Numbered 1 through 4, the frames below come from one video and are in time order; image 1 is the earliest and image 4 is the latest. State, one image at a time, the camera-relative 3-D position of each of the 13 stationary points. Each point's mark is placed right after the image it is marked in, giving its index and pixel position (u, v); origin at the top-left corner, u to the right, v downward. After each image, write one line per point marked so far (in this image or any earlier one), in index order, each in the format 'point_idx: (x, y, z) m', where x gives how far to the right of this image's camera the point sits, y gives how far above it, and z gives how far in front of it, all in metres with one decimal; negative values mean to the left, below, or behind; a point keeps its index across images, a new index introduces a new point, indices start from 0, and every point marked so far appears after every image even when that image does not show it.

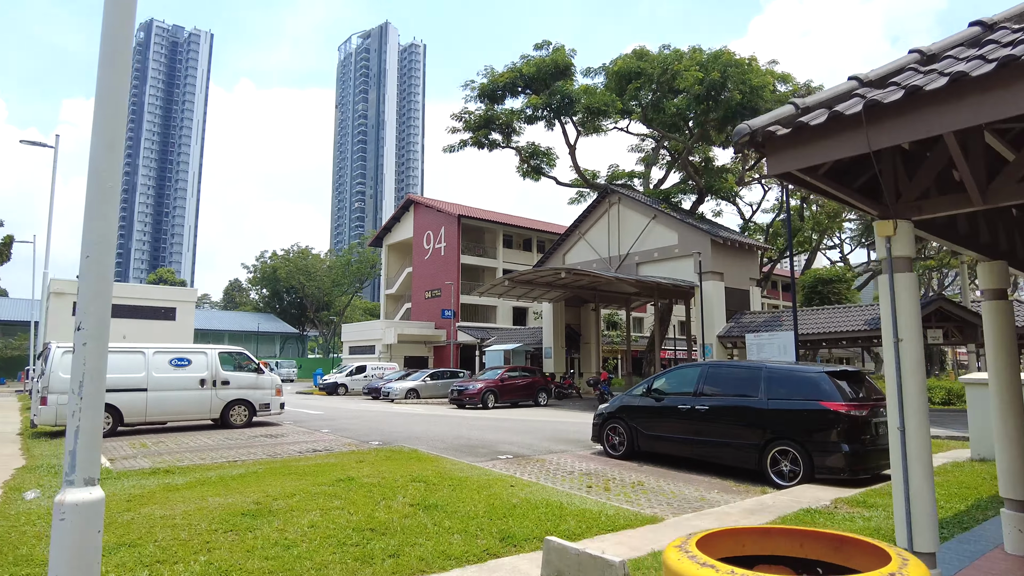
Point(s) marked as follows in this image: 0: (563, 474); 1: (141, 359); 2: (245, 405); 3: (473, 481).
0: (+0.8, -2.8, +9.9) m
1: (-7.9, -1.5, +14.0) m
2: (-6.2, -2.7, +15.3) m
3: (-0.5, -2.4, +8.1) m
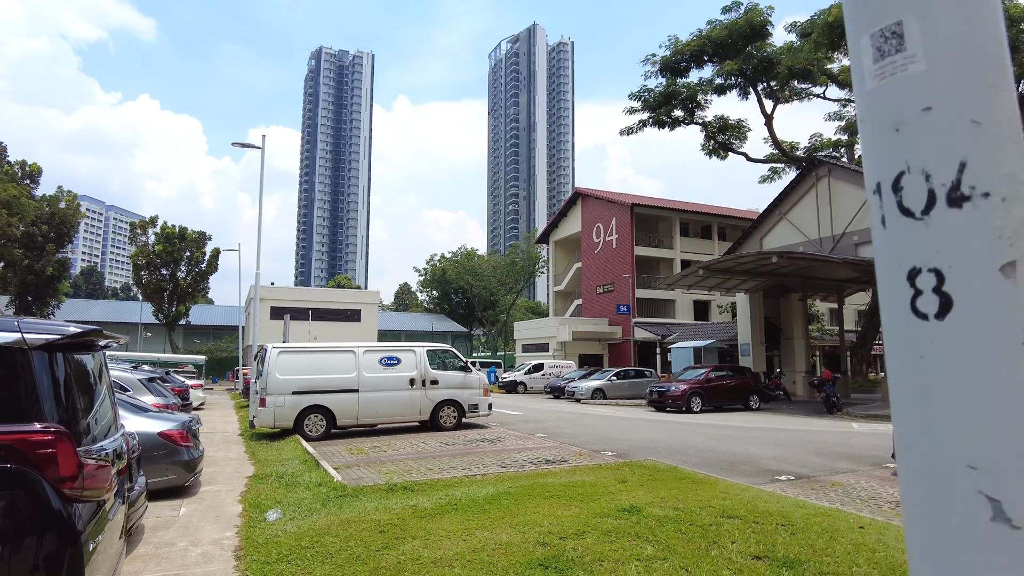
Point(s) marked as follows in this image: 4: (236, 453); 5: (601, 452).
0: (+4.3, -2.5, +7.5) m
1: (-3.3, -1.4, +13.4) m
2: (-1.3, -2.6, +14.3) m
3: (+2.6, -2.1, +6.0) m
4: (-4.7, -2.8, +11.2) m
5: (+1.5, -2.7, +11.1) m
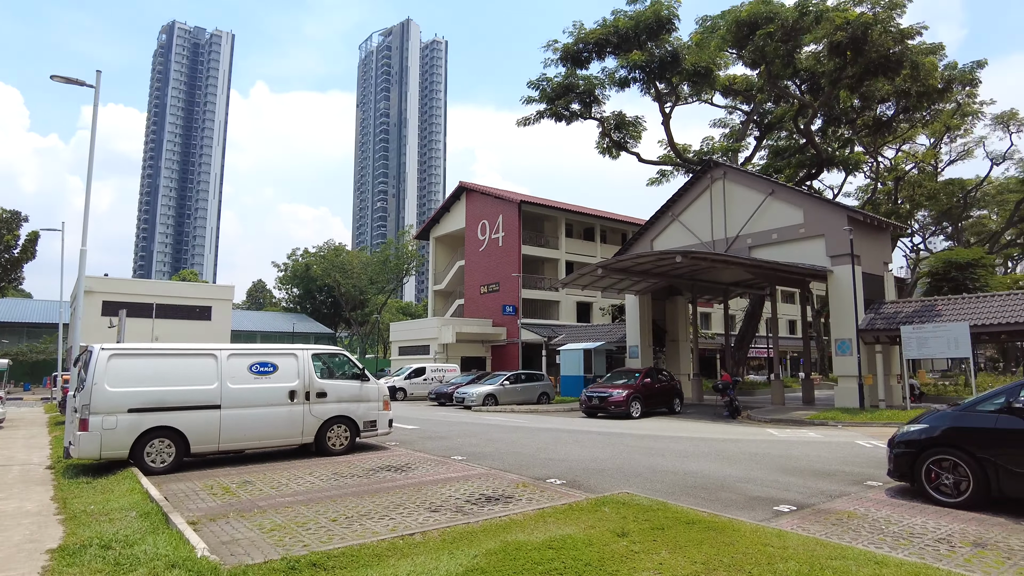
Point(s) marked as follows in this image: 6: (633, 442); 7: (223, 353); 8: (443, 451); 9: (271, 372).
0: (+3.9, -2.4, +5.9) m
1: (-4.7, -1.2, +10.3) m
2: (-2.9, -2.3, +11.5) m
3: (+2.6, -2.0, +4.2) m
4: (-5.6, -2.5, +7.8) m
5: (+0.4, -2.6, +8.9) m
6: (+2.5, -3.2, +14.0) m
7: (-4.5, -1.0, +10.4) m
8: (-1.3, -2.9, +11.7) m
9: (-3.9, -1.3, +10.8) m
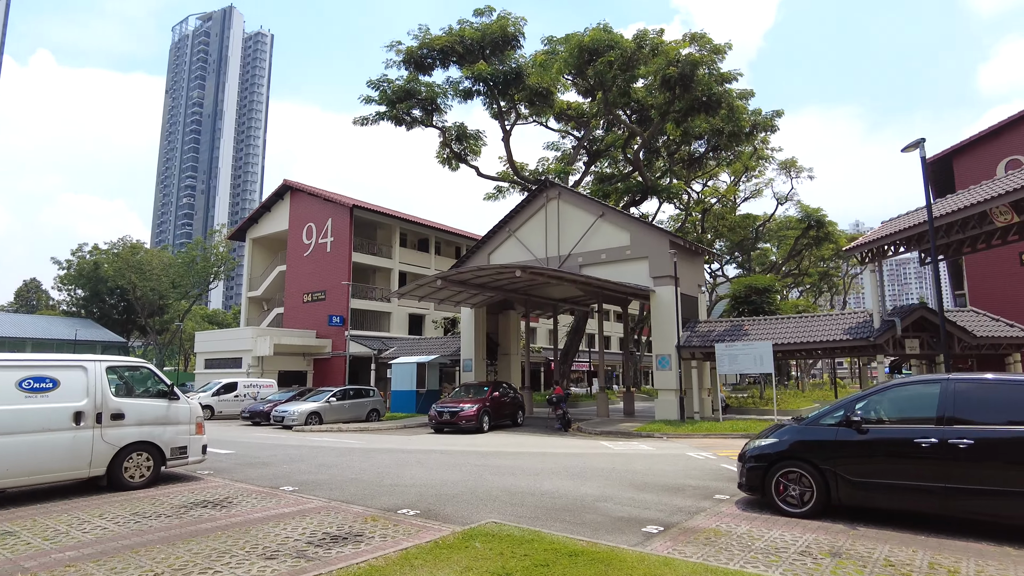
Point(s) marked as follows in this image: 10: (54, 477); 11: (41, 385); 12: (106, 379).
0: (+2.7, -2.5, +6.0) m
1: (-6.6, -1.1, +8.0) m
2: (-5.3, -2.3, +9.6) m
3: (+2.0, -2.1, +4.0) m
4: (-6.9, -2.3, +5.3) m
5: (-1.4, -2.6, +8.0) m
6: (-0.7, -3.5, +13.4) m
7: (-6.5, -0.9, +8.2) m
8: (-3.8, -2.9, +10.2) m
9: (-6.0, -1.3, +8.7) m
10: (-6.0, -2.4, +8.7) m
11: (-6.1, -1.2, +8.6) m
12: (-5.6, -1.2, +9.3) m
